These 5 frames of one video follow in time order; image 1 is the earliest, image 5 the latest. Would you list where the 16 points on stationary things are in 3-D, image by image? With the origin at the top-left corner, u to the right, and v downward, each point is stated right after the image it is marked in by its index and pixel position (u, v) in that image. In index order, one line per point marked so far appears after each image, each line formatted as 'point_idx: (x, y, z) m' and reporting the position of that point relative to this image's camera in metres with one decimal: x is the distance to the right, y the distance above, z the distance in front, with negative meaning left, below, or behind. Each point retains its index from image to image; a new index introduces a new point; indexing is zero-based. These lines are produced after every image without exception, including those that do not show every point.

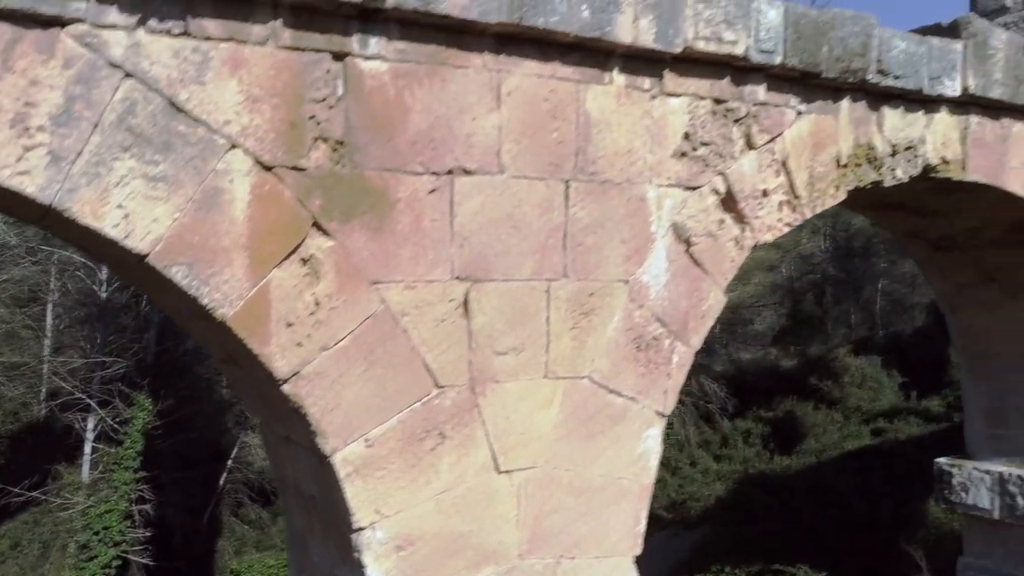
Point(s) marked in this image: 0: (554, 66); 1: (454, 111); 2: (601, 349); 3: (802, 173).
0: (+0.1, +0.4, +1.7) m
1: (-0.1, +0.3, +1.6) m
2: (+0.2, -0.1, +1.8) m
3: (+0.7, +0.3, +2.1) m
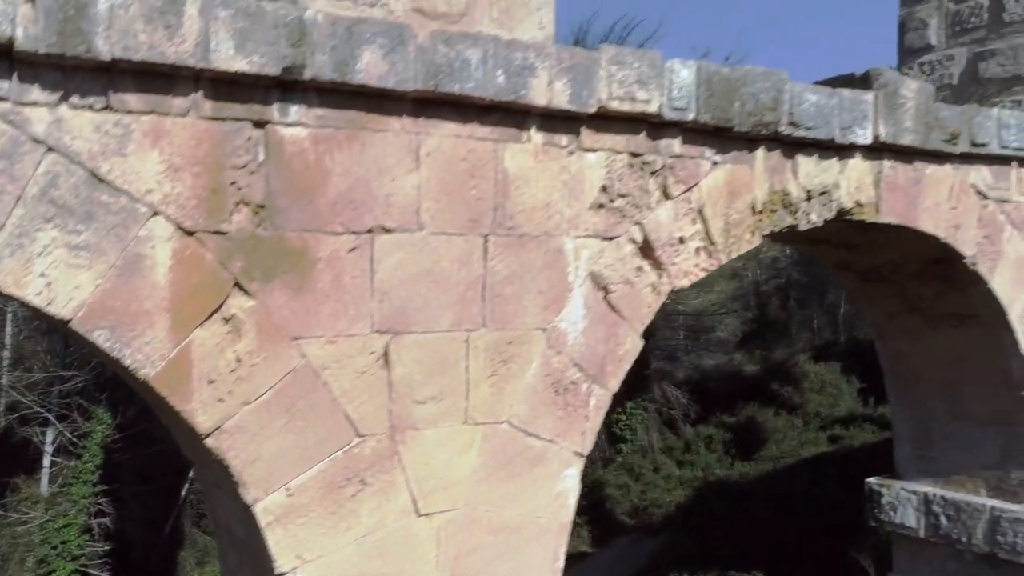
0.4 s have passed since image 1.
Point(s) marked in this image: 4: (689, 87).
0: (-0.1, +0.3, +1.8) m
1: (-0.3, +0.2, +1.7) m
2: (0.0, -0.2, +1.9) m
3: (+0.5, +0.2, +2.2) m
4: (+0.4, +0.4, +2.0) m
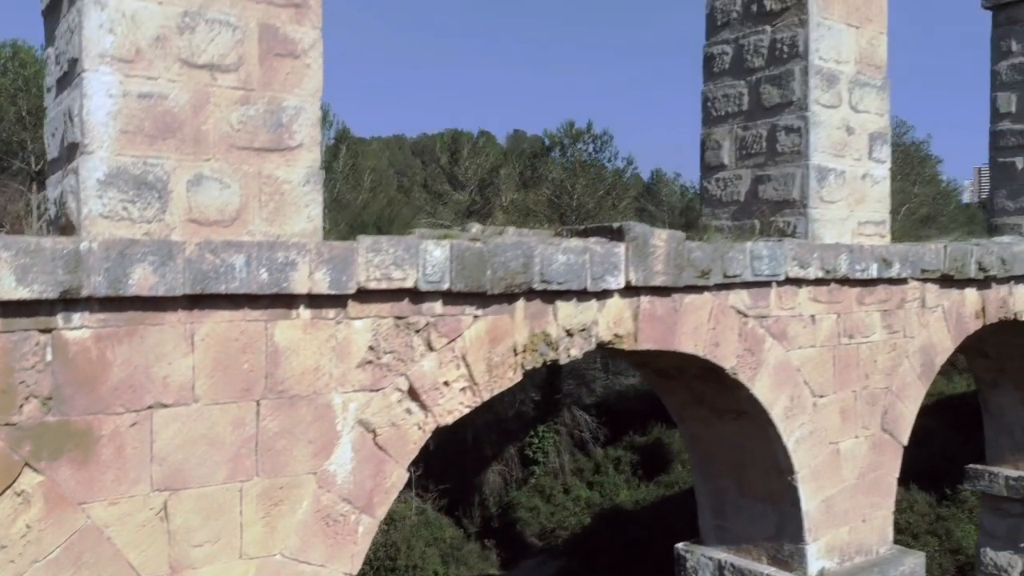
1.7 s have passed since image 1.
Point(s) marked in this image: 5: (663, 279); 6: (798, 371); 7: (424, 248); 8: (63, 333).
0: (-0.6, -0.1, +2.2) m
1: (-0.8, -0.2, +2.1) m
2: (-0.6, -0.6, +2.3) m
3: (-0.1, -0.2, +2.6) m
4: (-0.2, +0.1, +2.4) m
5: (+0.5, 0.0, +2.9) m
6: (+1.1, -0.3, +3.4) m
7: (-0.2, +0.1, +2.4) m
8: (-1.0, -0.1, +2.0) m
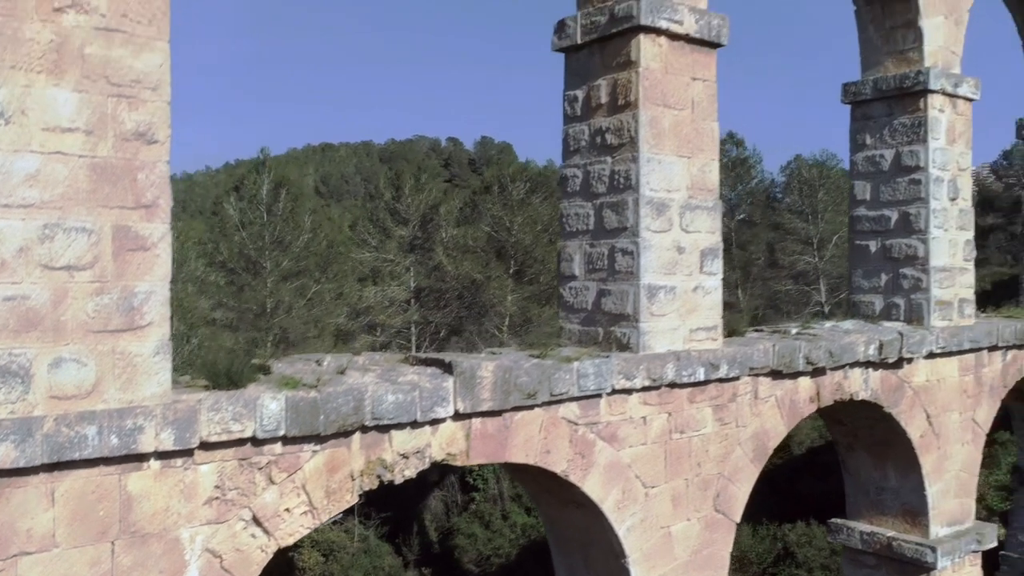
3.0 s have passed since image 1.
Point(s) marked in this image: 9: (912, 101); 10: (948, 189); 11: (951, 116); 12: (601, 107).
0: (-1.2, -0.5, +2.6) m
1: (-1.4, -0.6, +2.5) m
2: (-1.1, -1.1, +2.7) m
3: (-0.6, -0.7, +3.0) m
4: (-0.7, -0.4, +2.8) m
5: (-0.1, -0.4, +3.3) m
6: (+0.5, -0.8, +3.9) m
7: (-0.8, -0.4, +2.8) m
8: (-1.5, -0.6, +2.4) m
9: (+2.5, +1.1, +5.5) m
10: (+2.7, +0.6, +5.5) m
11: (+2.7, +1.1, +5.6) m
12: (+0.4, +0.8, +4.1) m
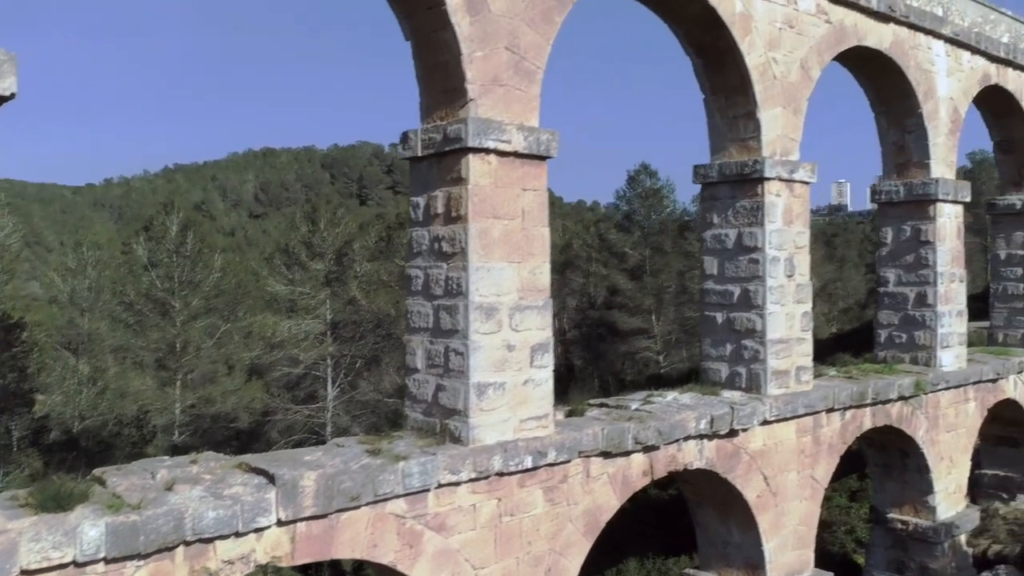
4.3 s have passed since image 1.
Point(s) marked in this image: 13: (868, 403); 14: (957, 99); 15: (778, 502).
0: (-1.9, -1.0, +2.9) m
1: (-2.0, -1.1, +2.7) m
2: (-1.8, -1.5, +3.0) m
3: (-1.4, -1.2, +3.3) m
4: (-1.4, -0.9, +3.1) m
5: (-0.8, -0.9, +3.7) m
6: (-0.3, -1.2, +4.2) m
7: (-1.5, -0.8, +3.1) m
8: (-2.2, -1.0, +2.6) m
9: (+1.6, +0.7, +6.0) m
10: (+1.8, +0.1, +6.0) m
11: (+1.9, +0.6, +6.1) m
12: (-0.4, +0.4, +4.5) m
13: (+2.6, -0.8, +6.6) m
14: (+3.9, +1.6, +7.8) m
15: (+1.8, -1.4, +6.0) m
